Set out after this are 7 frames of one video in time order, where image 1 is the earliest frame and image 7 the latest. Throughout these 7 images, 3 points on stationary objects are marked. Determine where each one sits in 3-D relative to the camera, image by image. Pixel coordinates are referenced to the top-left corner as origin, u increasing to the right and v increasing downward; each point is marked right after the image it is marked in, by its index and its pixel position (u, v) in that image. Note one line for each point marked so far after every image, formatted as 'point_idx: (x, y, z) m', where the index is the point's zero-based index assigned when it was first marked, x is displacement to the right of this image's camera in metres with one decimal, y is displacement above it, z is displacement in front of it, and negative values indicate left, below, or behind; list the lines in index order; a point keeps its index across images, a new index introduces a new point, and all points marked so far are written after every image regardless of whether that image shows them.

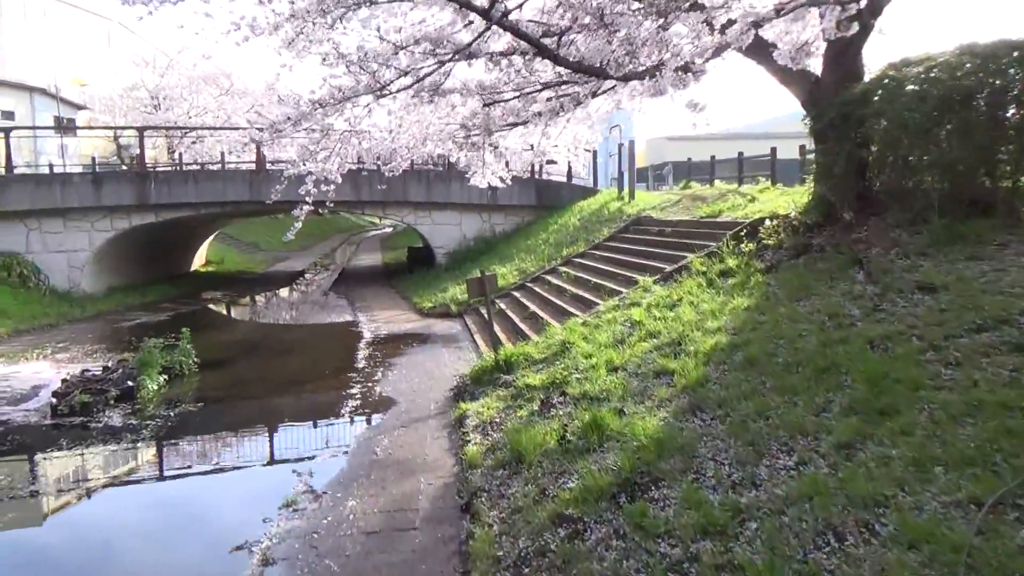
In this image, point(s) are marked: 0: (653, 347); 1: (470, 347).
0: (+1.1, -0.5, +6.2) m
1: (-0.5, -0.8, +10.0) m
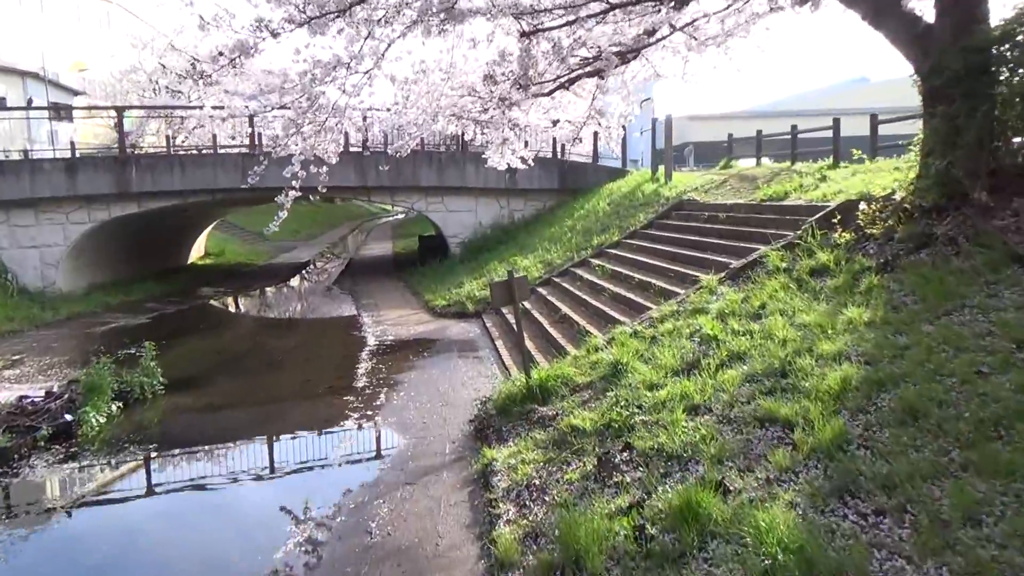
0: (+1.4, -0.5, +4.6) m
1: (-0.2, -0.8, +8.4) m
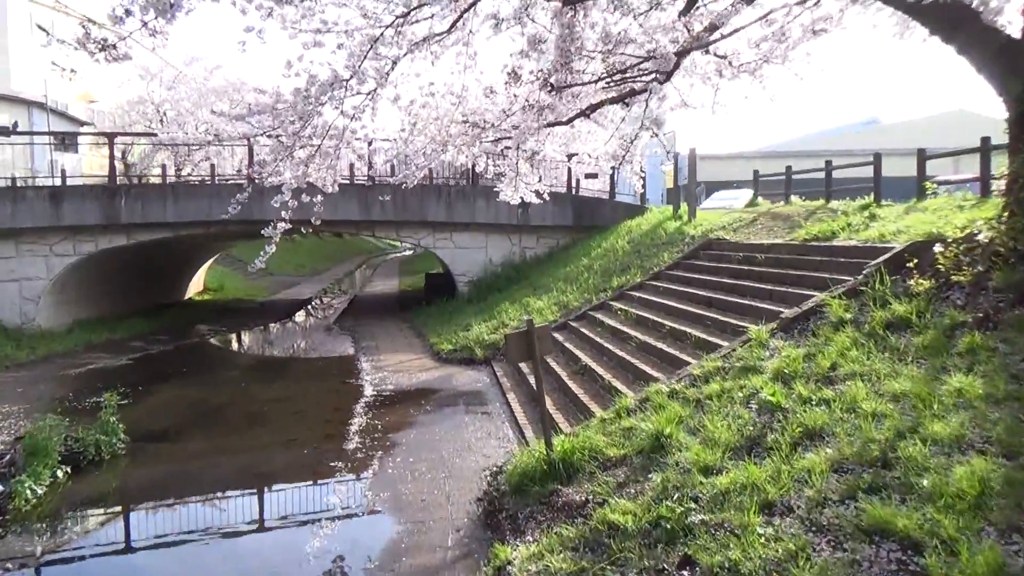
0: (+1.5, -0.8, +3.6) m
1: (-0.1, -1.2, +7.4) m
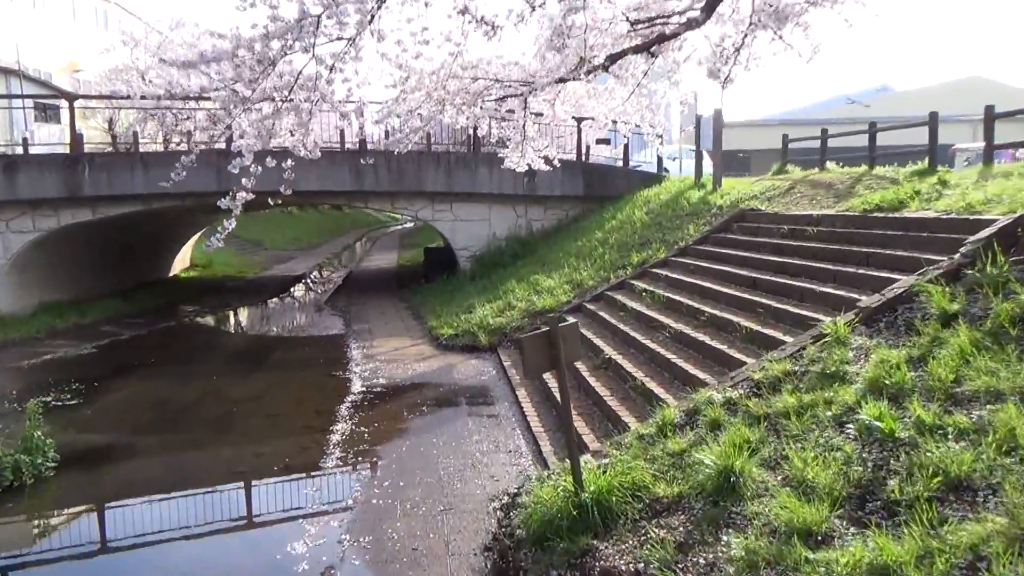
0: (+1.6, -0.8, +2.4) m
1: (0.0, -1.1, +6.3) m
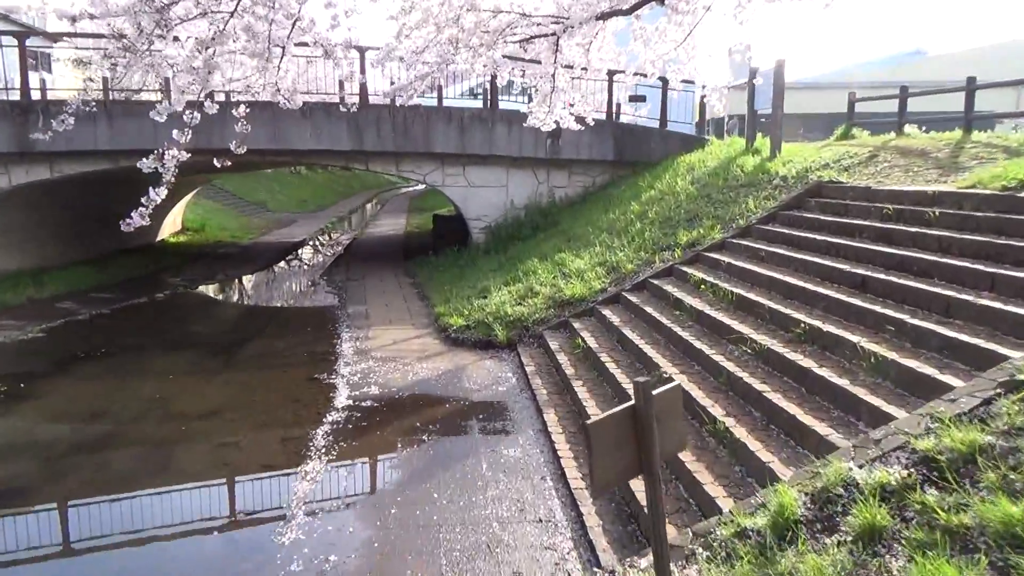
0: (+1.7, -1.0, +0.8) m
1: (+0.2, -1.0, +4.7) m
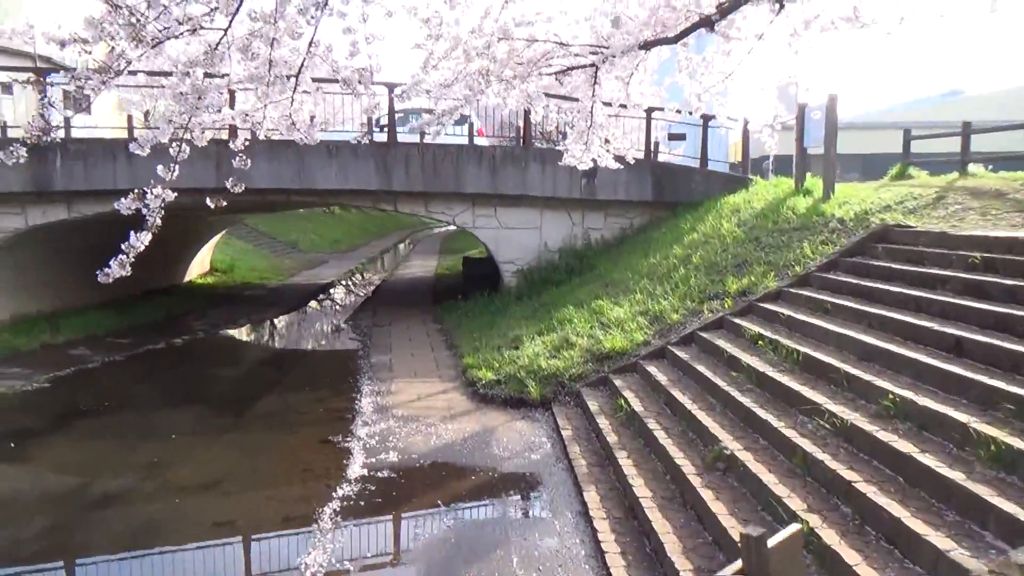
0: (+1.7, -1.1, +0.1) m
1: (+0.4, -1.4, +4.0) m
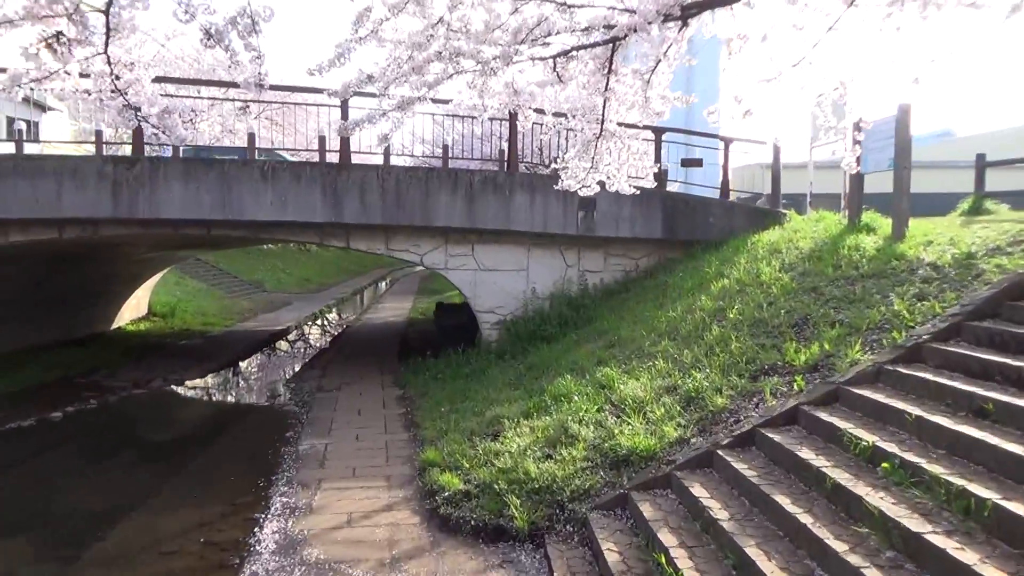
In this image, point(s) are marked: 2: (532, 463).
0: (+1.7, -1.3, -2.2) m
1: (+0.3, -1.7, +1.7) m
2: (+0.2, -1.2, +5.3) m
